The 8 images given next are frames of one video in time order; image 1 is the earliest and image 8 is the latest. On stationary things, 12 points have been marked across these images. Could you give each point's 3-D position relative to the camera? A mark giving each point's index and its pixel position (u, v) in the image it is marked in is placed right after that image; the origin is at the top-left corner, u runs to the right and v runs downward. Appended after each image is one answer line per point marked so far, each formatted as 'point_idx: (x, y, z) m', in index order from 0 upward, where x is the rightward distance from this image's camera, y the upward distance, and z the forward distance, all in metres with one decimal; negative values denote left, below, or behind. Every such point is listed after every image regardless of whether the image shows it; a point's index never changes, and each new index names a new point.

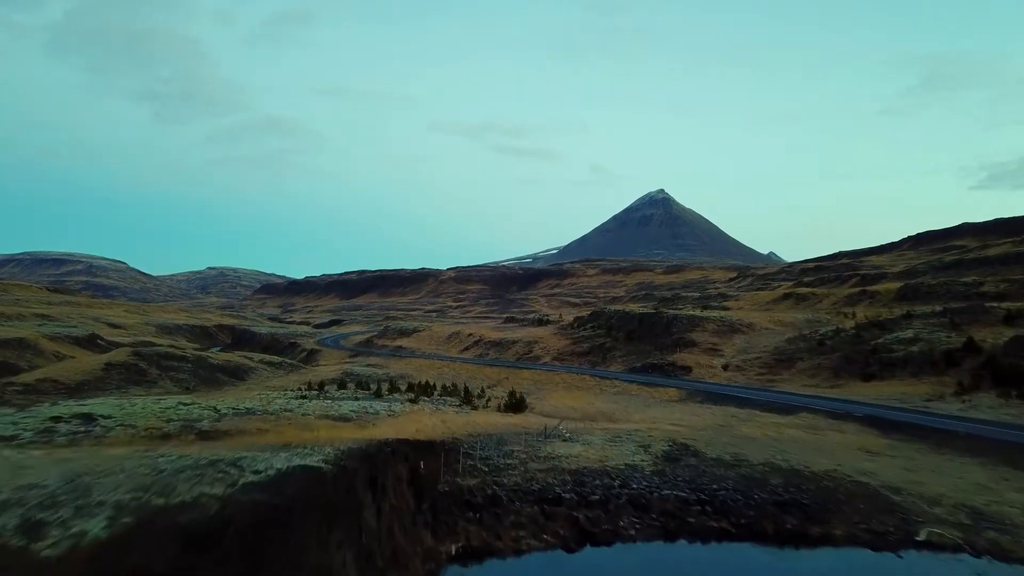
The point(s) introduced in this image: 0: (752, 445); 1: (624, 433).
0: (+6.9, -4.4, +15.8) m
1: (+3.4, -4.4, +16.7) m
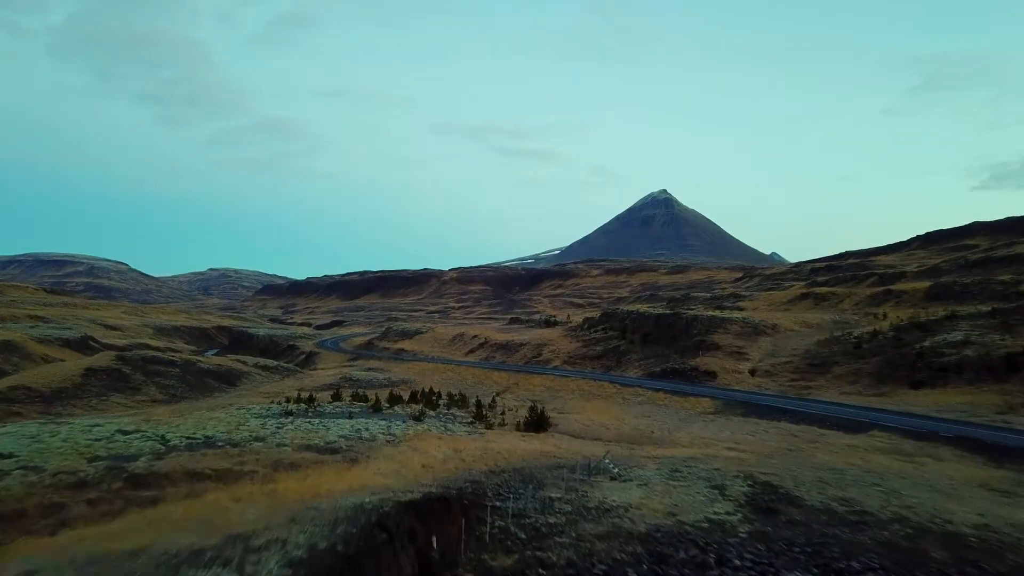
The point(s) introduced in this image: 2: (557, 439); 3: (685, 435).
0: (+7.6, -4.3, +12.4) m
1: (+4.1, -4.3, +13.3) m
2: (+1.4, -4.6, +17.2) m
3: (+5.8, -4.9, +18.8) m
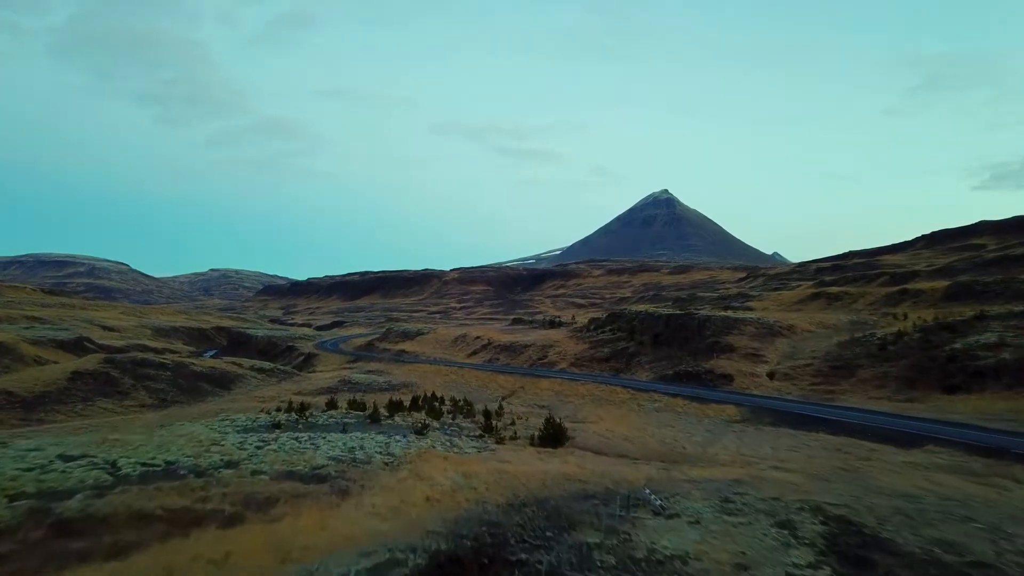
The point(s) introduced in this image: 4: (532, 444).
0: (+8.0, -4.2, +10.4) m
1: (+4.5, -4.2, +11.3) m
2: (+1.8, -4.5, +15.1) m
3: (+6.2, -4.8, +16.8) m
4: (+0.6, -4.7, +17.0) m
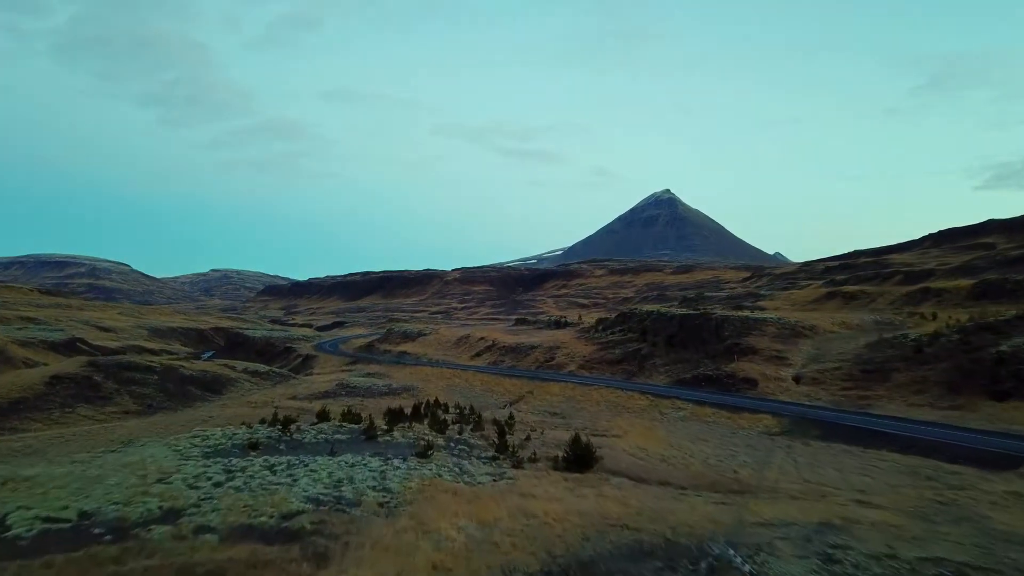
0: (+8.5, -4.1, +7.7) m
1: (+5.0, -4.1, +8.6) m
2: (+2.3, -4.4, +12.5) m
3: (+6.7, -4.7, +14.1) m
4: (+1.1, -4.6, +14.3) m
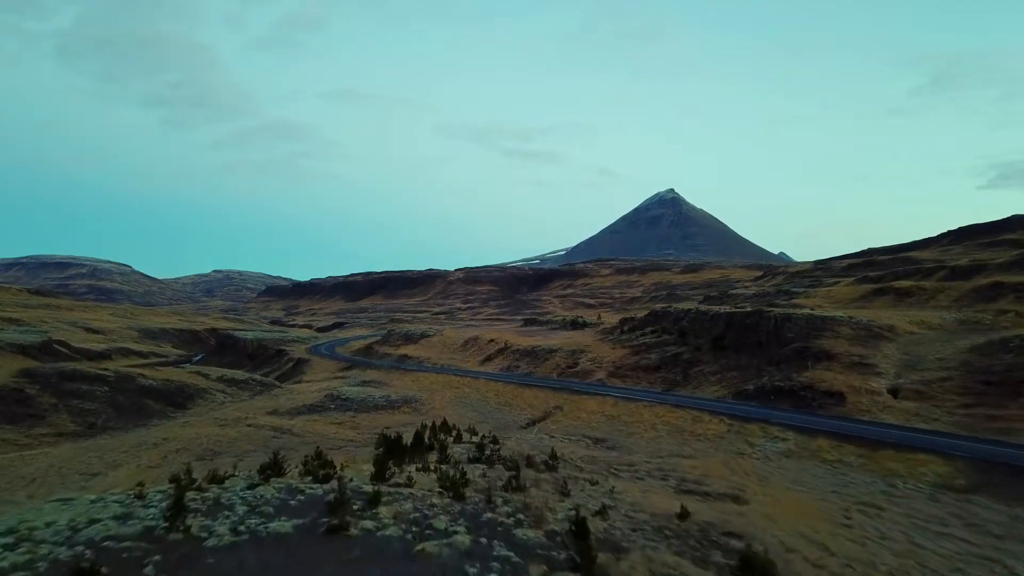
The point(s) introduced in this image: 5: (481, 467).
0: (+9.8, -3.6, 0.0) m
1: (+6.3, -3.5, +1.0) m
2: (+3.6, -3.9, +4.9) m
3: (+8.0, -4.2, +6.5) m
4: (+2.4, -4.0, +6.7) m
5: (-0.9, -5.3, +17.0) m
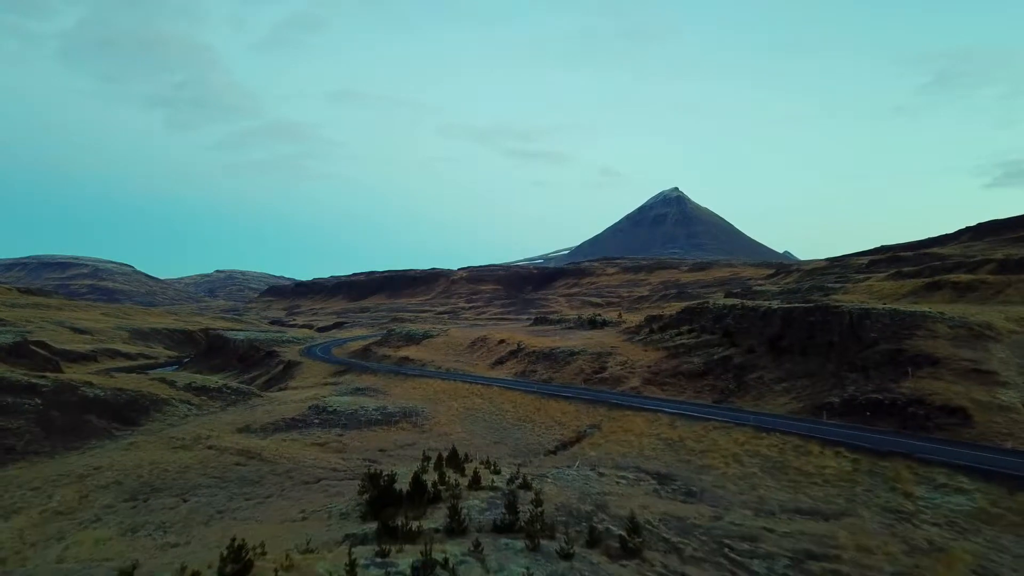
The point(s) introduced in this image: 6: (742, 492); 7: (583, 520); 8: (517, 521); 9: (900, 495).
0: (+10.8, -3.0, -6.9) m
1: (+7.4, -3.0, -6.0) m
2: (+4.6, -3.3, -2.1) m
3: (+9.0, -3.6, -0.5) m
4: (+3.5, -3.5, -0.2) m
5: (+0.2, -4.8, +10.2) m
6: (+6.8, -5.7, +16.9) m
7: (+1.6, -5.3, +13.6) m
8: (+0.1, -5.1, +12.9) m
9: (+10.0, -5.3, +14.8) m
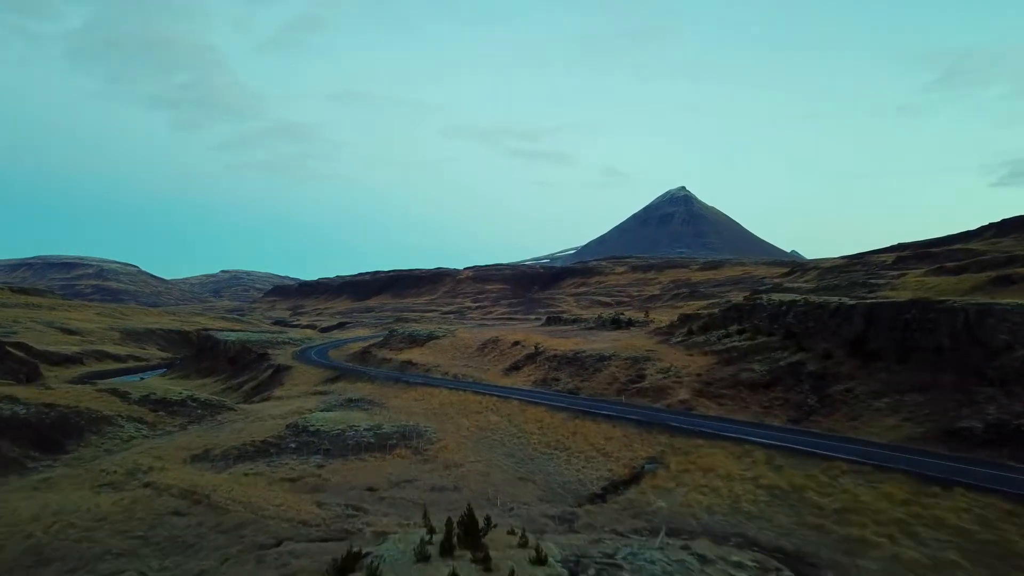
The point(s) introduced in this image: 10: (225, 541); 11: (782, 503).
0: (+11.6, -2.5, -13.9) m
1: (+8.2, -2.5, -12.9) m
2: (+5.5, -2.8, -9.0) m
3: (+9.9, -3.1, -7.4) m
4: (+4.4, -3.0, -7.1) m
5: (+1.2, -4.3, +3.3) m
6: (+7.9, -5.2, +10.0) m
7: (+2.6, -4.8, +6.7) m
8: (+1.1, -4.7, +6.0) m
9: (+11.0, -4.8, +7.9) m
10: (-8.7, -7.6, +17.0) m
11: (+7.3, -5.7, +15.4) m
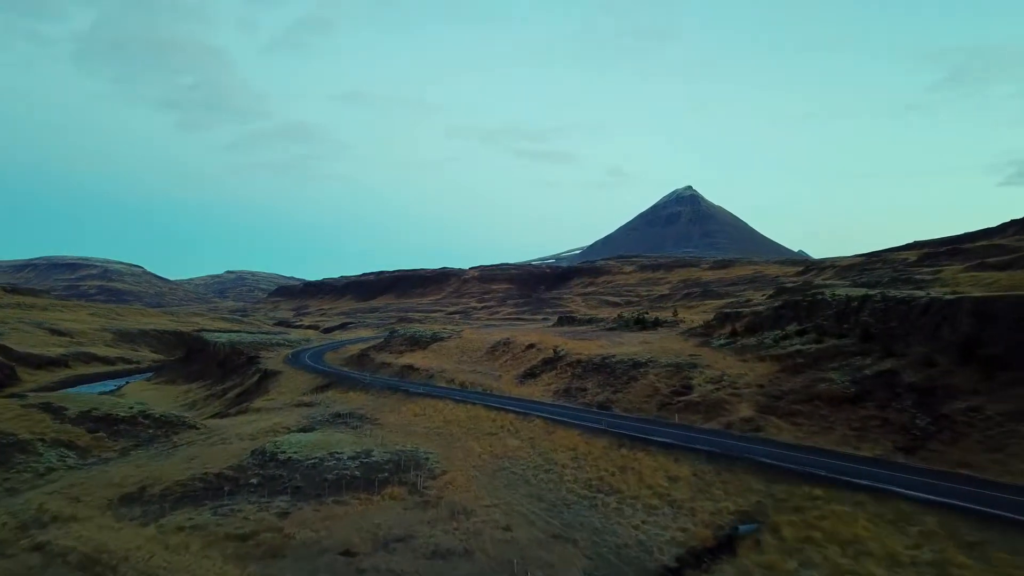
0: (+12.2, -2.0, -20.2) m
1: (+8.8, -2.0, -19.1) m
2: (+6.2, -2.4, -15.2) m
3: (+10.6, -2.7, -13.7) m
4: (+5.0, -2.6, -13.3) m
5: (+1.9, -3.9, -2.9) m
6: (+8.7, -4.8, +3.7) m
7: (+3.4, -4.4, +0.5) m
8: (+1.9, -4.2, -0.1) m
9: (+11.8, -4.3, +1.6) m
10: (-7.8, -7.2, +10.9) m
11: (+8.1, -5.3, +9.2) m
